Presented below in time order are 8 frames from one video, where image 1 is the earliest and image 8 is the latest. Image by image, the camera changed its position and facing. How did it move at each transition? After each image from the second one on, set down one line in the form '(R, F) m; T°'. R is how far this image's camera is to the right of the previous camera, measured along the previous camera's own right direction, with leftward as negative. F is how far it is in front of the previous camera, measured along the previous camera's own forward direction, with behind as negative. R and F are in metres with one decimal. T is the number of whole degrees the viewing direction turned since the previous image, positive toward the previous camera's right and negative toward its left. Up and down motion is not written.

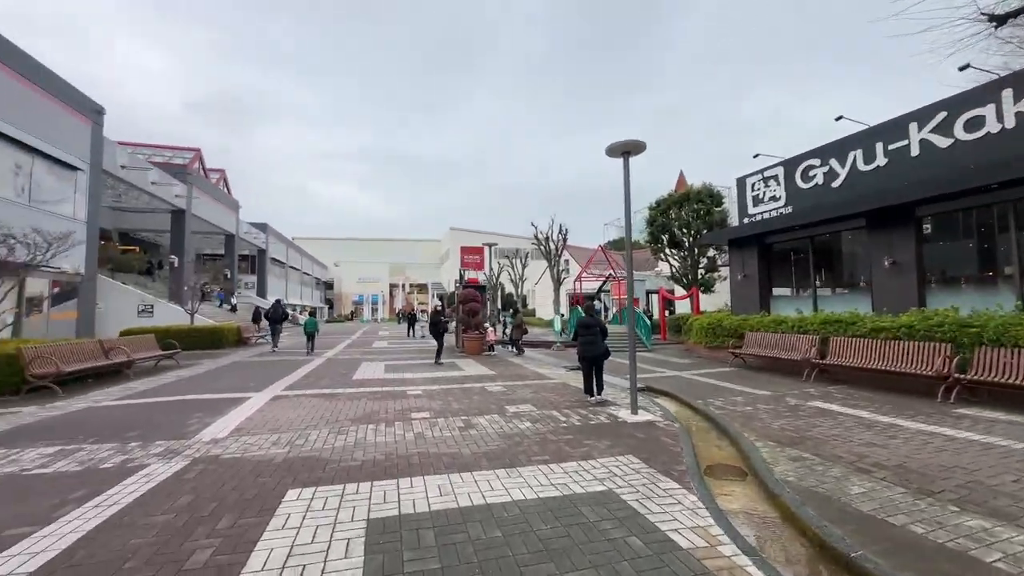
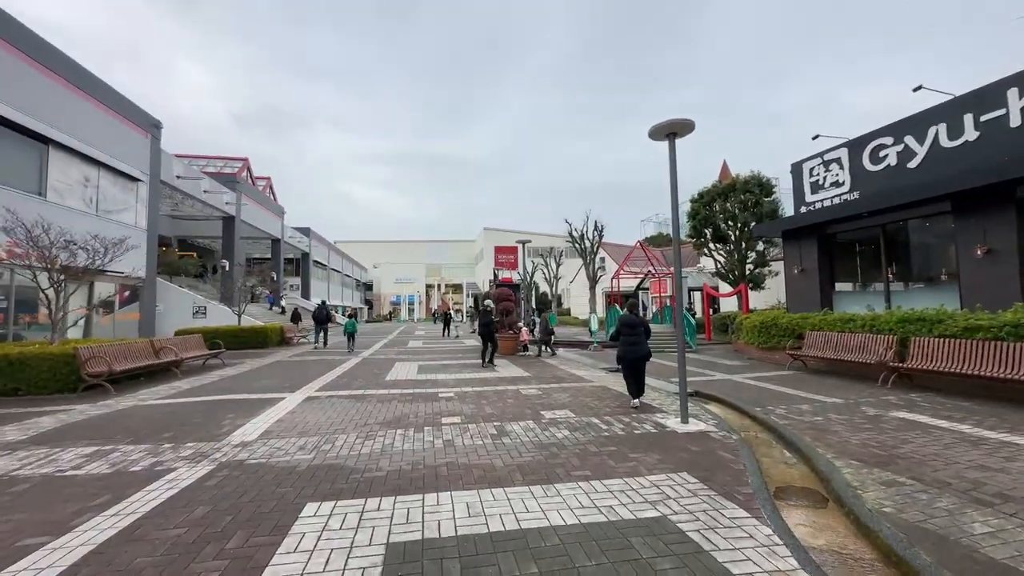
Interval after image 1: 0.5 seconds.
(0.0, +0.4) m; -5°
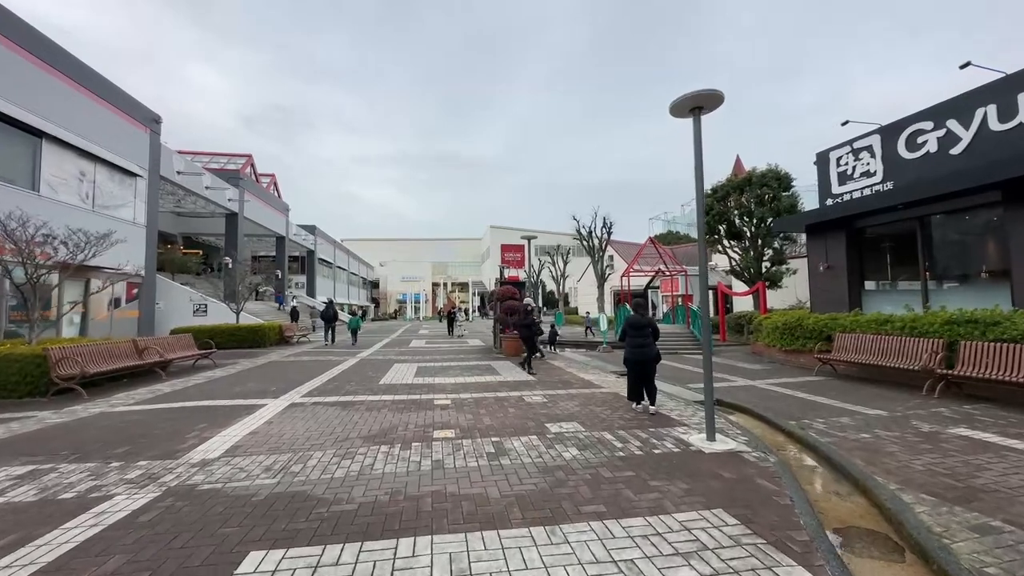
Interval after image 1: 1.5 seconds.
(+0.1, +0.7) m; -1°
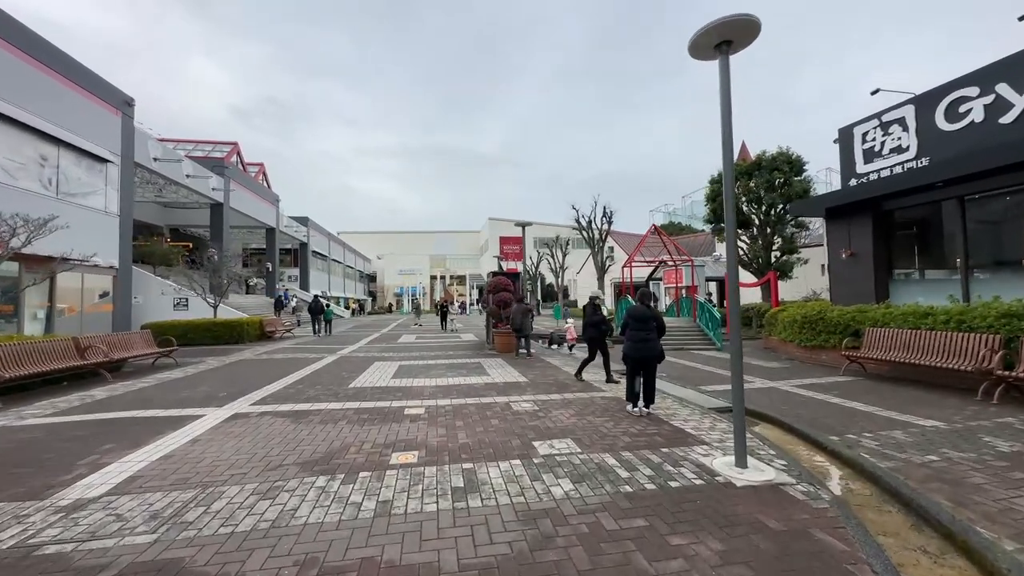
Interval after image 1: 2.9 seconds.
(+0.2, +1.1) m; 0°
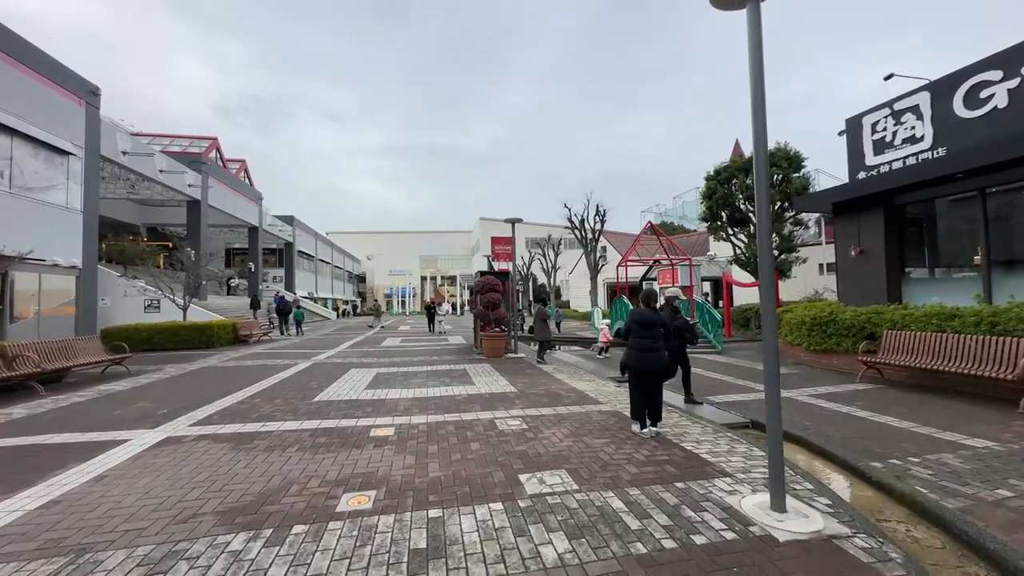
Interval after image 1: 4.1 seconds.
(+0.1, +0.8) m; +1°
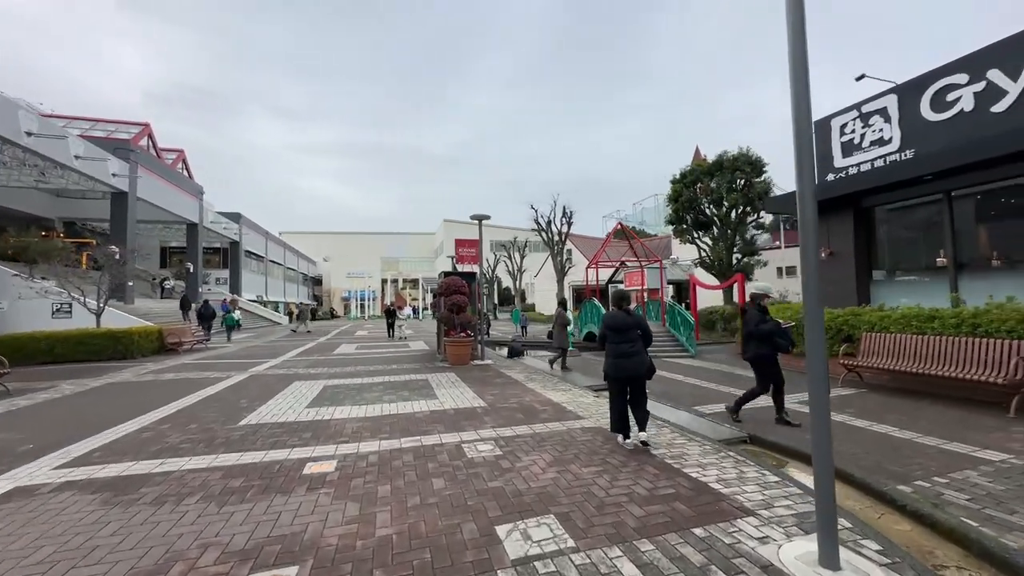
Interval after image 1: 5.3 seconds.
(-0.1, +0.9) m; +5°
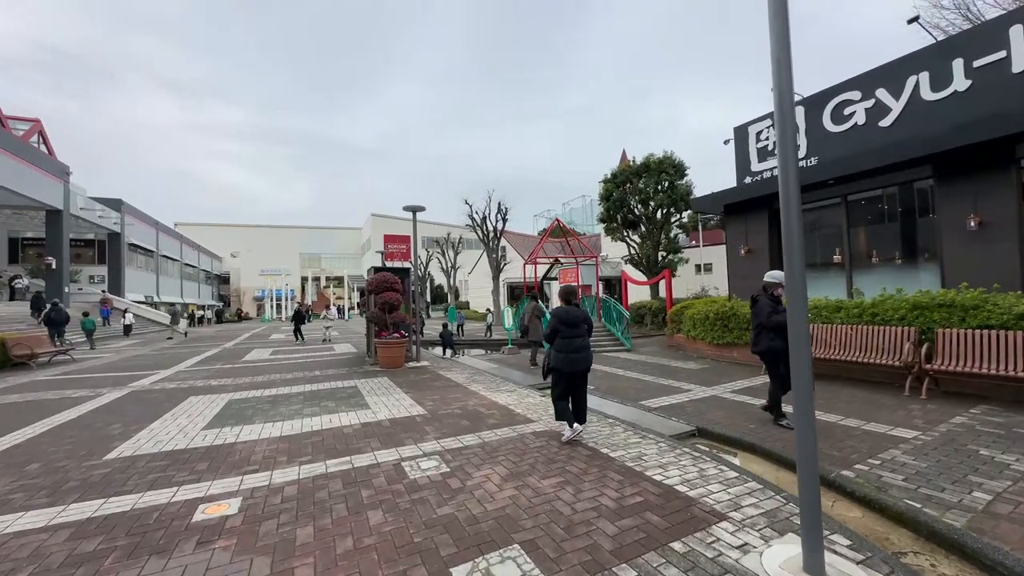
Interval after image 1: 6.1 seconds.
(-0.2, +0.5) m; +10°
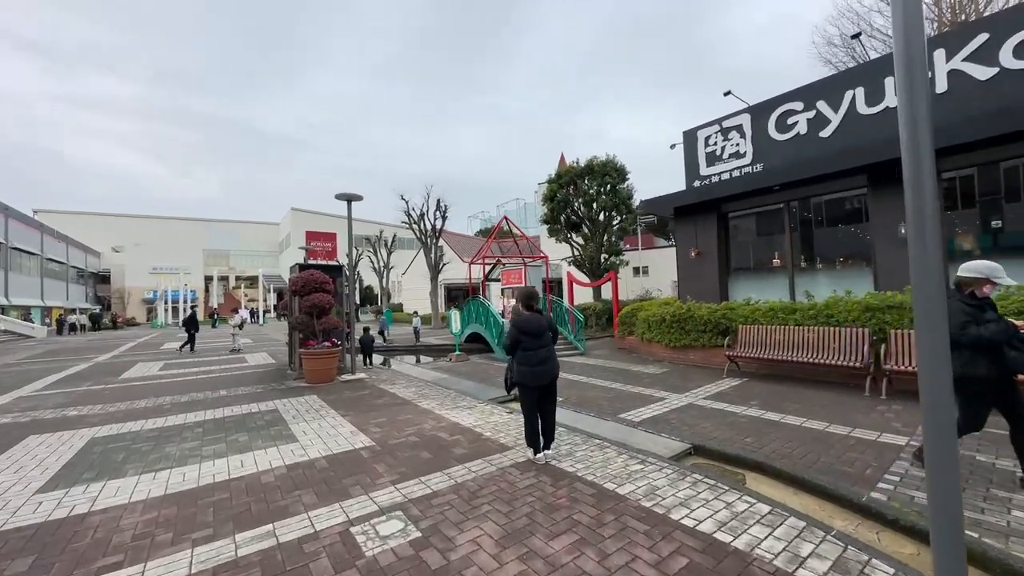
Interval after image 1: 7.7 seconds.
(-0.5, +1.0) m; +10°
